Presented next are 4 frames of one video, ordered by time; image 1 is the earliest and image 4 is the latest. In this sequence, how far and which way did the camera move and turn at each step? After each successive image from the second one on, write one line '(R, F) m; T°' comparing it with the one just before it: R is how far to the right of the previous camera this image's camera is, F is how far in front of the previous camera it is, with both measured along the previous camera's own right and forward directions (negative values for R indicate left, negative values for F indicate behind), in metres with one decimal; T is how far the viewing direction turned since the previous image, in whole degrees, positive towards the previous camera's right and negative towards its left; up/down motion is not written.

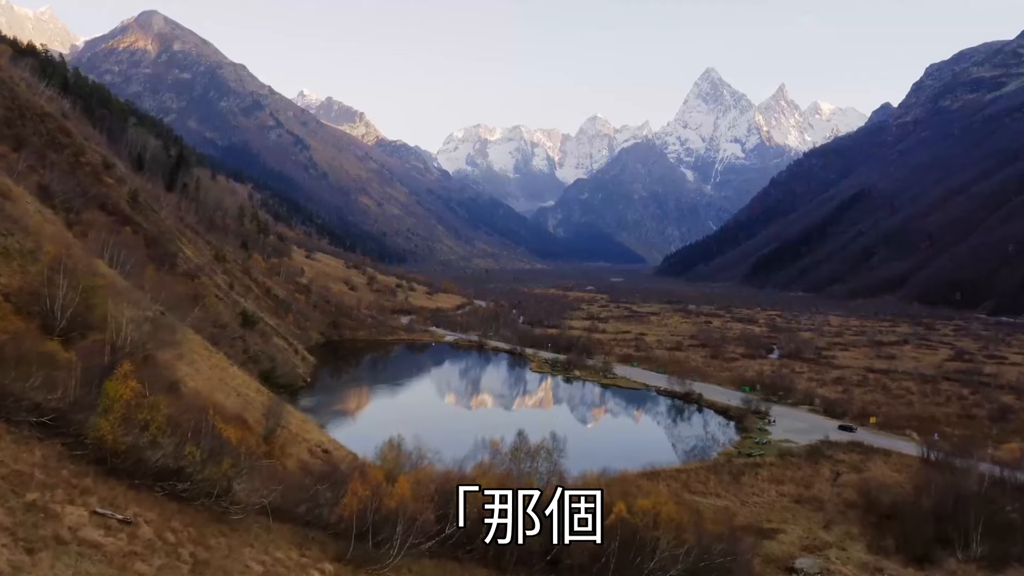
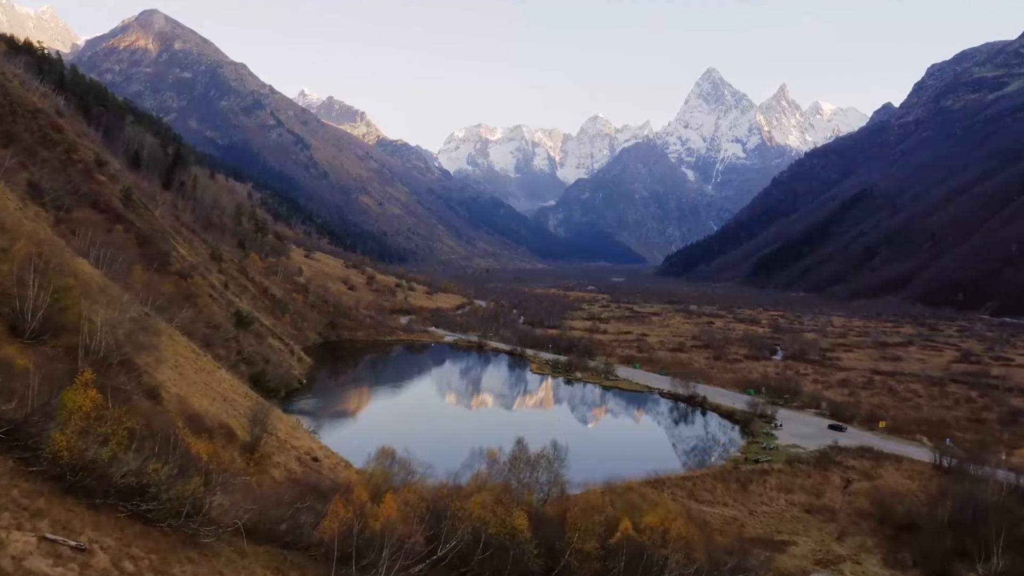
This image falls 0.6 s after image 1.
(+0.1, +1.4) m; 0°
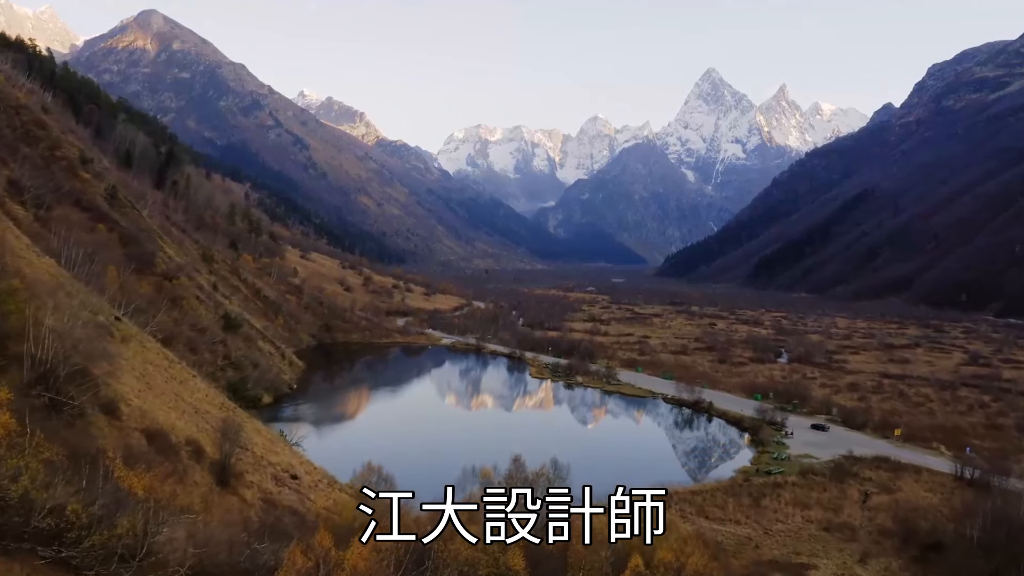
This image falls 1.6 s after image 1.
(+0.1, +2.4) m; 0°
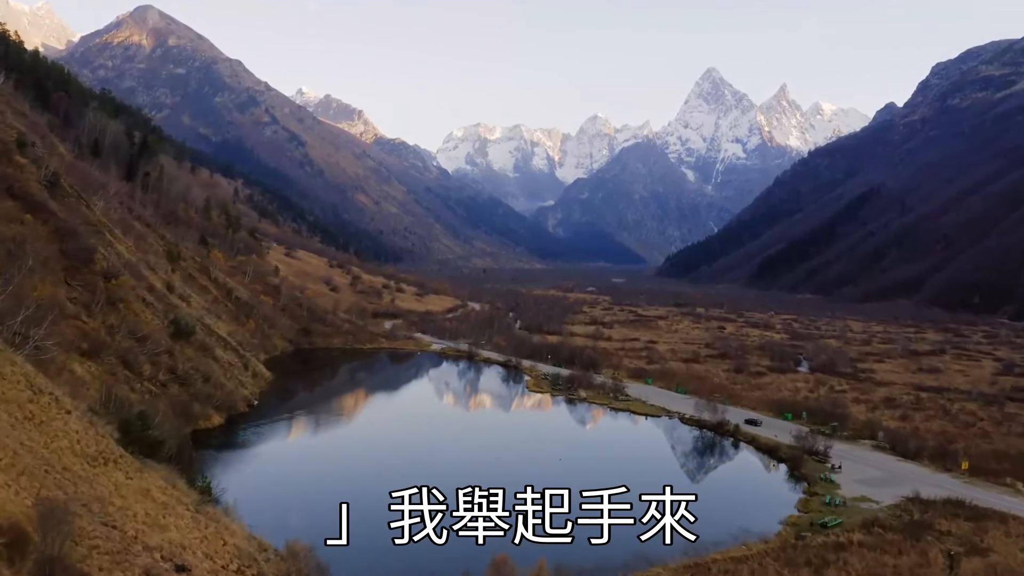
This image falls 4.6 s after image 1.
(+0.4, +8.5) m; 0°
